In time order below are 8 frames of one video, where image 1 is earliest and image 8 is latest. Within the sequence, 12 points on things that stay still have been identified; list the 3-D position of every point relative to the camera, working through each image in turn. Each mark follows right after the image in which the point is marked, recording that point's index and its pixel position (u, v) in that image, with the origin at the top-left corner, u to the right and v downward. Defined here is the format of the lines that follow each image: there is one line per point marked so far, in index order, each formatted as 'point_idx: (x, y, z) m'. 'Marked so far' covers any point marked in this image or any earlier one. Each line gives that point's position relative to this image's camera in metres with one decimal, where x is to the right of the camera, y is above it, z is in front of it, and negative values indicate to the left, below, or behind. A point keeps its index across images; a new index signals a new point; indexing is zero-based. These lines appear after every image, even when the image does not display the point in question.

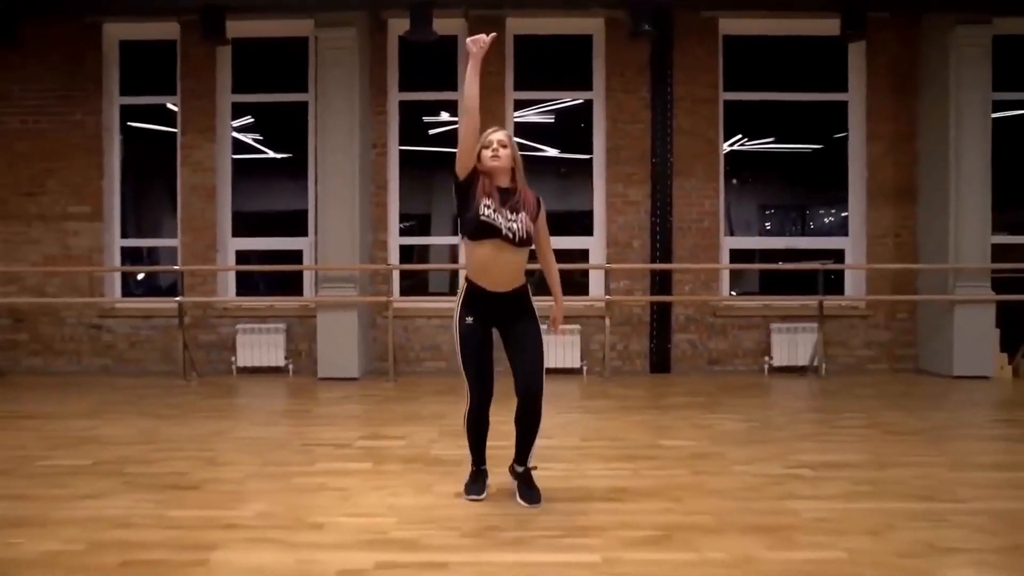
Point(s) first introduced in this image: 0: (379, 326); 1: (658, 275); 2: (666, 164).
0: (-1.2, -0.4, +7.2) m
1: (+1.3, +0.1, +7.1) m
2: (+1.4, +1.1, +7.1) m
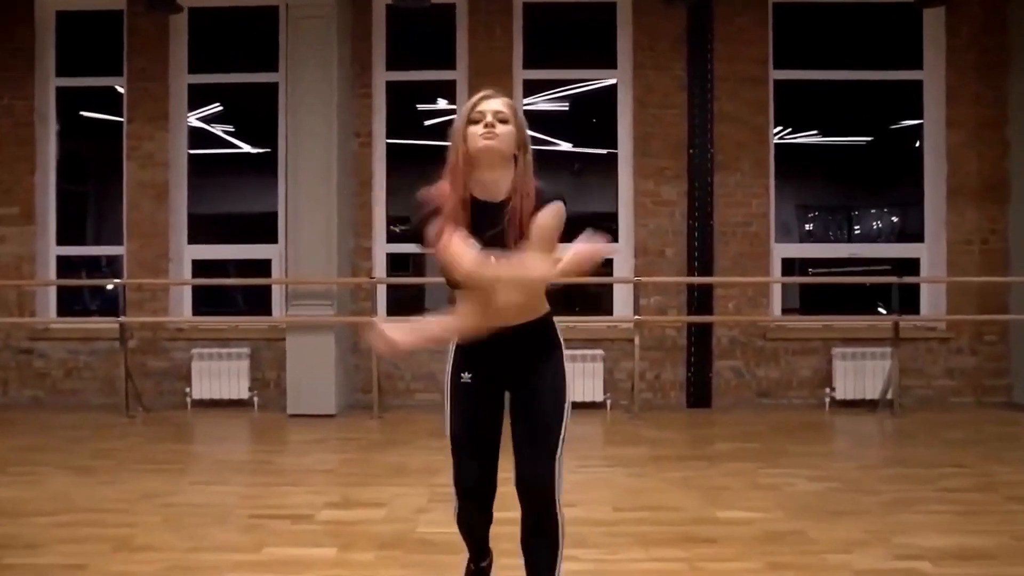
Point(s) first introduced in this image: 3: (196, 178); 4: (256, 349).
0: (-1.2, -0.5, +6.0) m
1: (+1.4, 0.0, +5.9) m
2: (+1.5, +1.0, +5.9) m
3: (-2.4, +0.9, +6.3) m
4: (-2.0, -0.5, +6.0) m
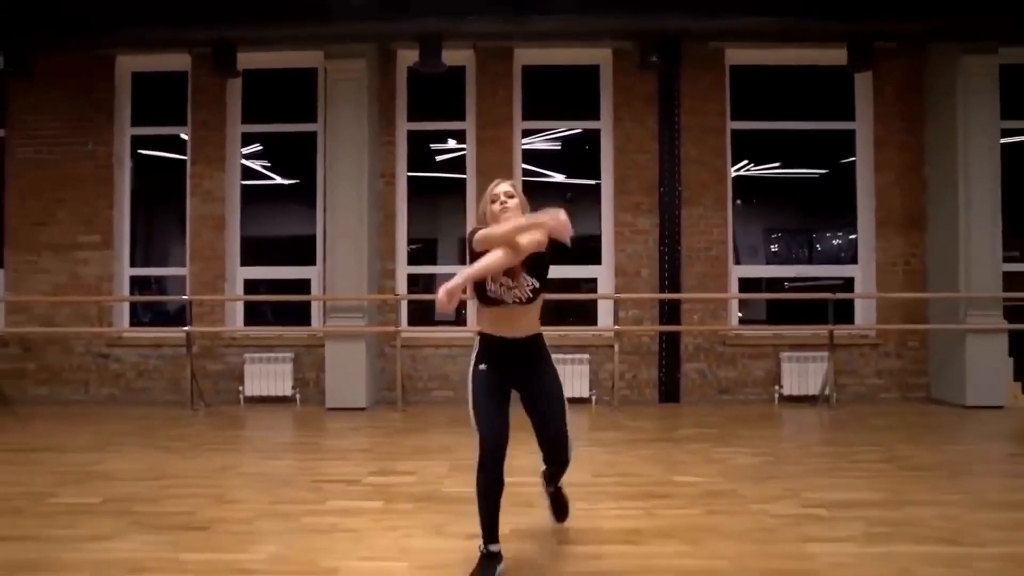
0: (-1.2, -0.6, +7.2) m
1: (+1.4, -0.2, +7.0) m
2: (+1.5, +0.9, +7.1) m
3: (-2.4, +0.7, +7.5) m
4: (-2.0, -0.6, +7.1) m
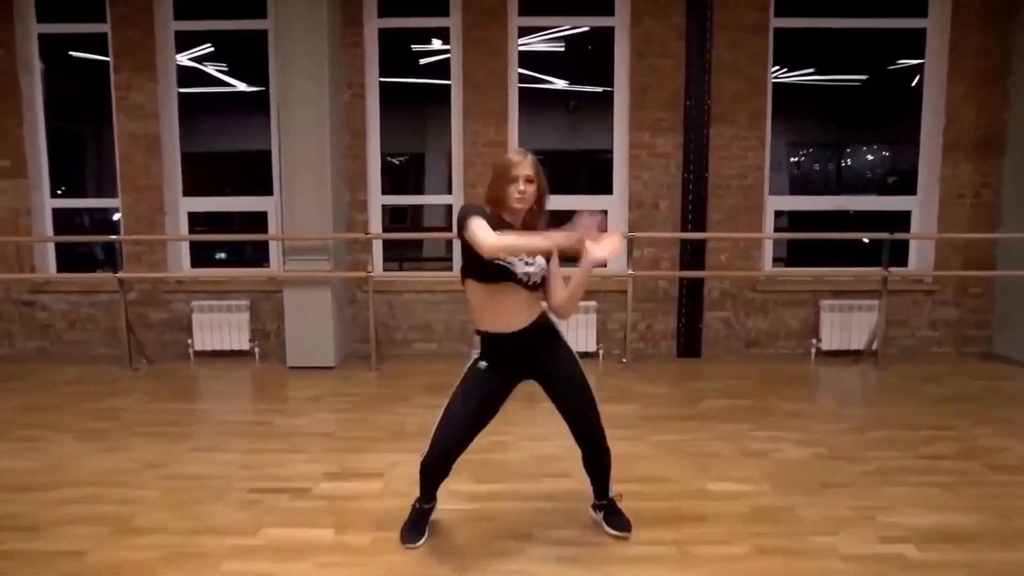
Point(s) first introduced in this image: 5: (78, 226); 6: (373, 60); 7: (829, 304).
0: (-1.2, -0.1, +6.1) m
1: (+1.4, +0.3, +5.9) m
2: (+1.4, +1.4, +5.8) m
3: (-2.5, +1.3, +6.2) m
4: (-2.0, -0.1, +6.1) m
5: (-3.5, +0.5, +6.3) m
6: (-1.1, +1.8, +6.1) m
7: (+2.4, -0.1, +5.9) m
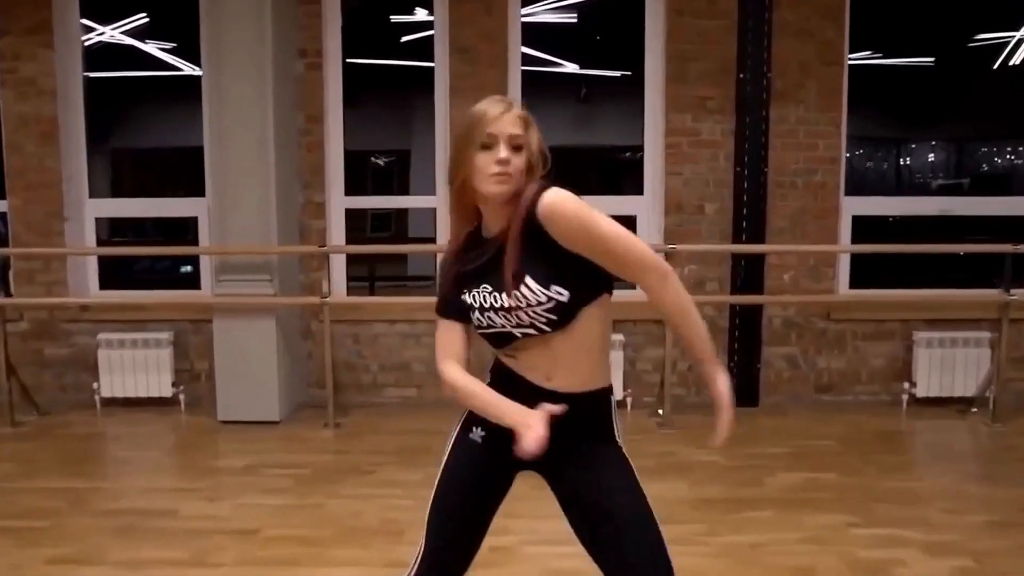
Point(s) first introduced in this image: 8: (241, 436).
0: (-1.2, -0.3, +4.7) m
1: (+1.4, +0.2, +4.6) m
2: (+1.4, +1.2, +4.5) m
3: (-2.5, +1.1, +4.9) m
4: (-2.0, -0.3, +4.7) m
5: (-3.5, +0.3, +4.9) m
6: (-1.1, +1.6, +4.8) m
7: (+2.4, -0.3, +4.6) m
8: (-1.5, -0.8, +4.2) m
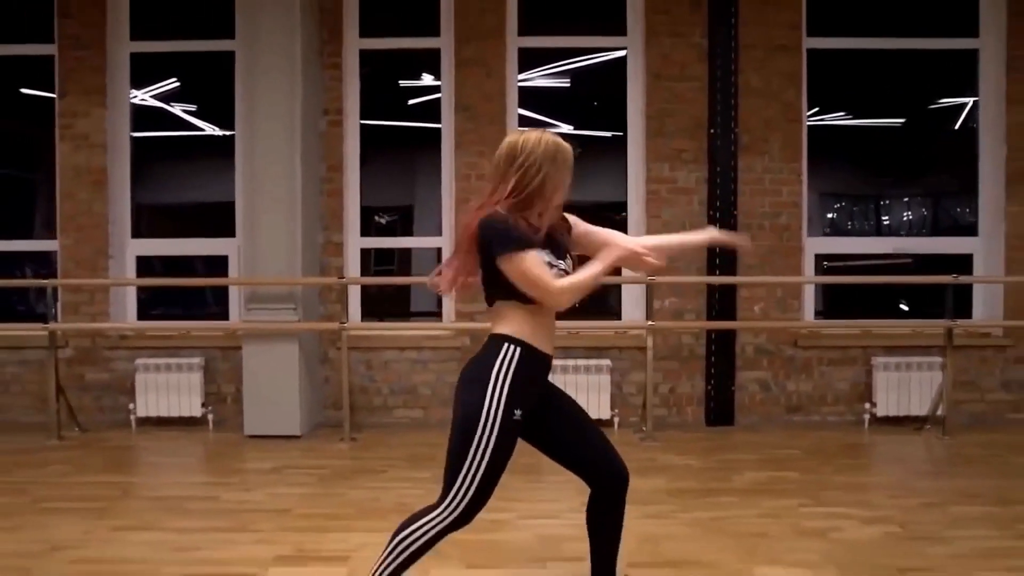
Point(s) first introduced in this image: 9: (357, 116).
0: (-1.2, -0.5, +5.2) m
1: (+1.4, 0.0, +5.1) m
2: (+1.4, +1.0, +5.1) m
3: (-2.5, +0.9, +5.5) m
4: (-2.0, -0.5, +5.2) m
5: (-3.5, +0.1, +5.4) m
6: (-1.1, +1.4, +5.4) m
7: (+2.4, -0.5, +5.1) m
8: (-1.5, -1.0, +4.7) m
9: (-1.1, +1.2, +5.4) m
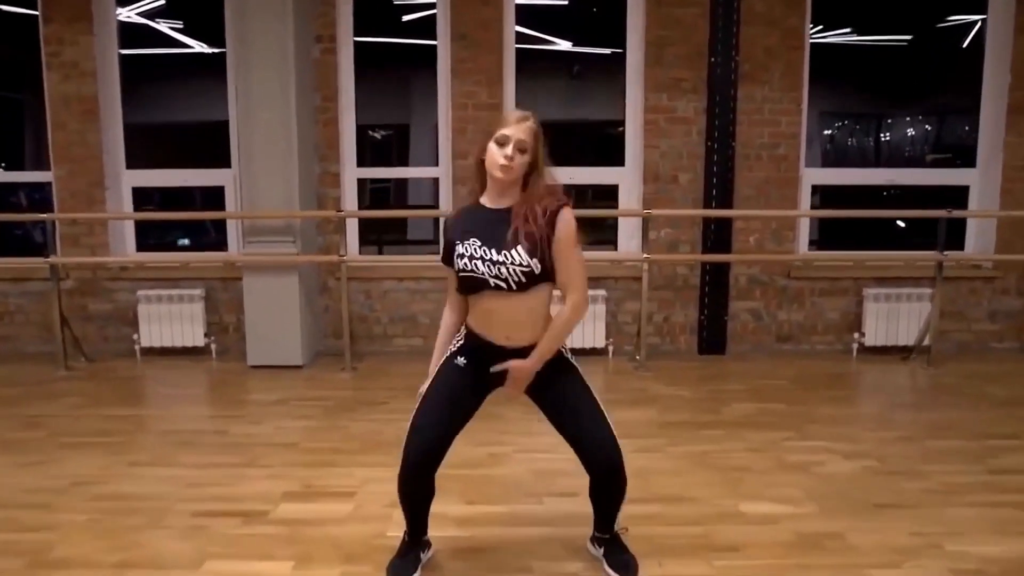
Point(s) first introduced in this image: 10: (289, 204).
0: (-1.2, 0.0, +5.3) m
1: (+1.3, +0.4, +5.1) m
2: (+1.4, +1.4, +5.0) m
3: (-2.5, +1.4, +5.4) m
4: (-2.1, 0.0, +5.3) m
5: (-3.5, +0.6, +5.4) m
6: (-1.1, +1.9, +5.3) m
7: (+2.4, 0.0, +5.2) m
8: (-1.5, -0.6, +4.8) m
9: (-1.1, +1.7, +5.3) m
10: (-1.4, +0.5, +4.9) m
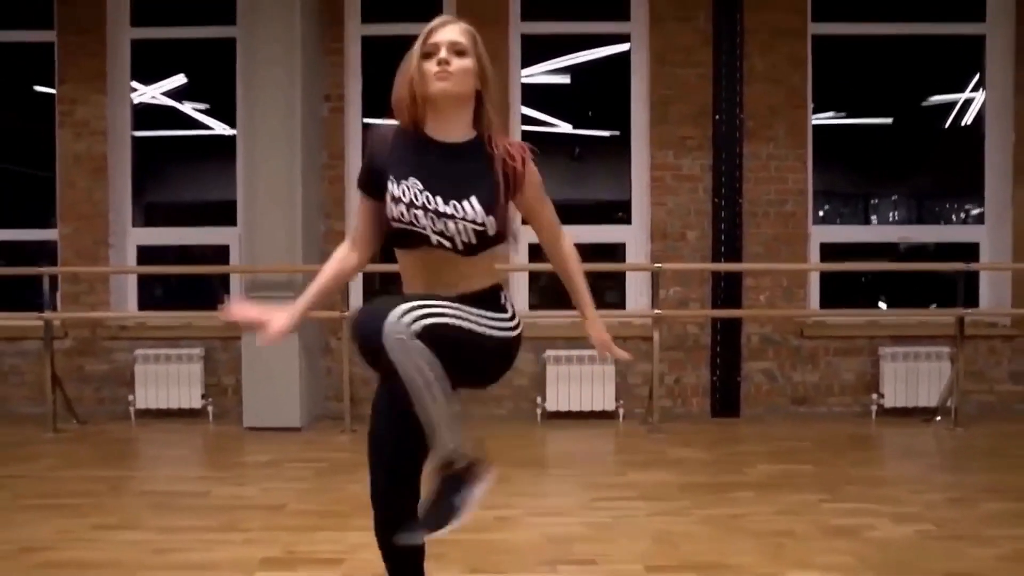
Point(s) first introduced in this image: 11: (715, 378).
0: (-1.2, -0.4, +5.2) m
1: (+1.4, 0.0, +5.1) m
2: (+1.5, +1.1, +5.1) m
3: (-2.5, +1.0, +5.4) m
4: (-2.0, -0.4, +5.1) m
5: (-3.5, +0.2, +5.4) m
6: (-1.1, +1.5, +5.4) m
7: (+2.5, -0.4, +5.0) m
8: (-1.5, -0.9, +4.6) m
9: (-1.1, +1.3, +5.3) m
10: (-1.4, +0.2, +4.9) m
11: (+1.3, -0.6, +5.1) m
